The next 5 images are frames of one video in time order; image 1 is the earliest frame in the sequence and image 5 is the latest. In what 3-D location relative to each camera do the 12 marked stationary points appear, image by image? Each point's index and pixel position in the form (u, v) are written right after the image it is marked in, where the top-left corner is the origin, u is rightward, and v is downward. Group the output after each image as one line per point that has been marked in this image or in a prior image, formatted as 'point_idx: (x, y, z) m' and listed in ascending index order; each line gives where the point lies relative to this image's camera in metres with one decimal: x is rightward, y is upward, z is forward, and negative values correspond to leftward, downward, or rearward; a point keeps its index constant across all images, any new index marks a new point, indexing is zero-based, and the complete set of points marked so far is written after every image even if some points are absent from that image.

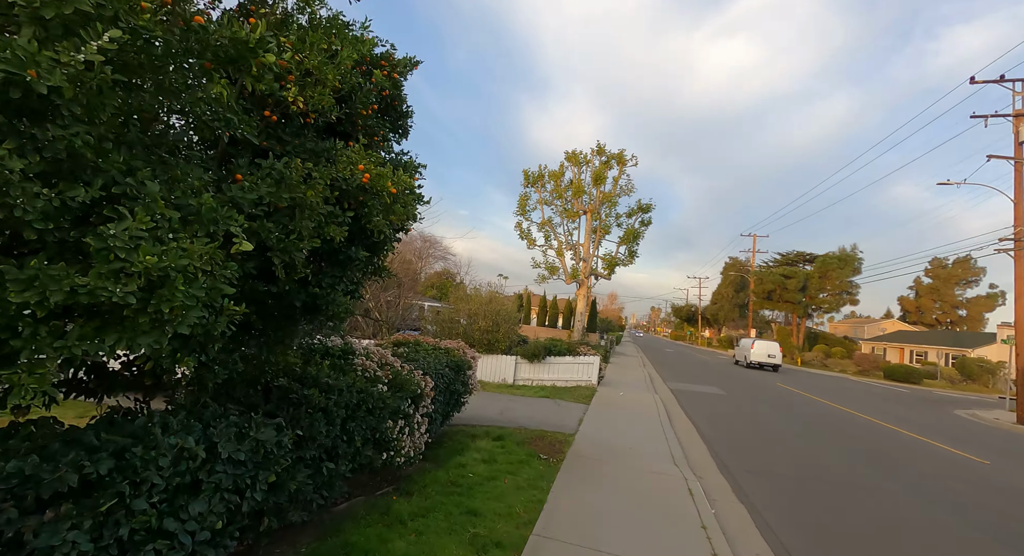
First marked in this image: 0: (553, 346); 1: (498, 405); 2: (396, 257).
0: (+1.1, -1.9, +12.5) m
1: (-0.3, -2.3, +7.9) m
2: (-3.5, +0.6, +13.4) m
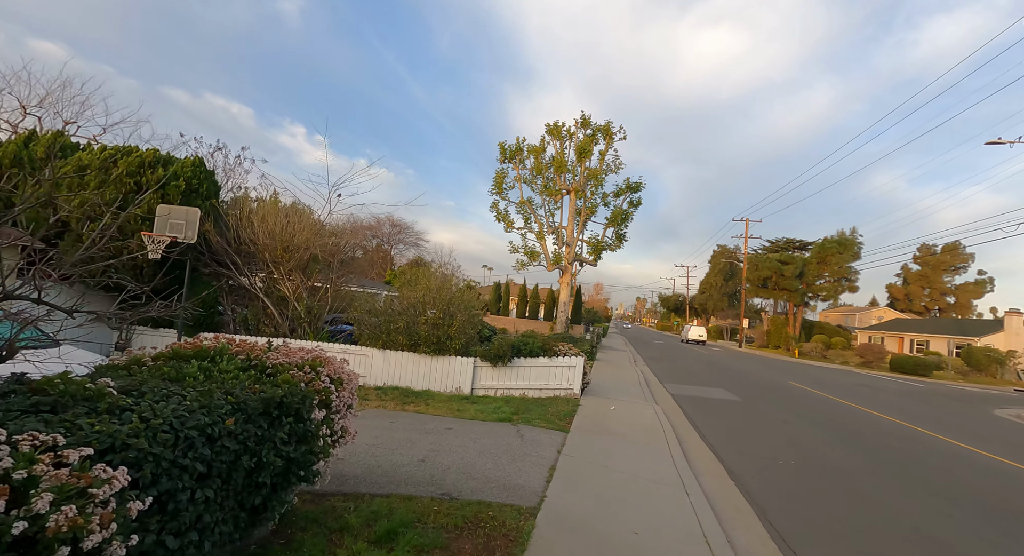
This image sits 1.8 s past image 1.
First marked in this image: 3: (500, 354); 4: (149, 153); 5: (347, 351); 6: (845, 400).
0: (+0.2, -1.4, +9.7) m
1: (-1.0, -1.9, +5.1) m
2: (-4.4, +1.1, +10.4) m
3: (-0.3, -1.6, +9.2) m
4: (-7.7, +2.7, +9.4) m
5: (-3.6, -1.6, +9.6) m
6: (+13.2, -4.8, +17.6) m
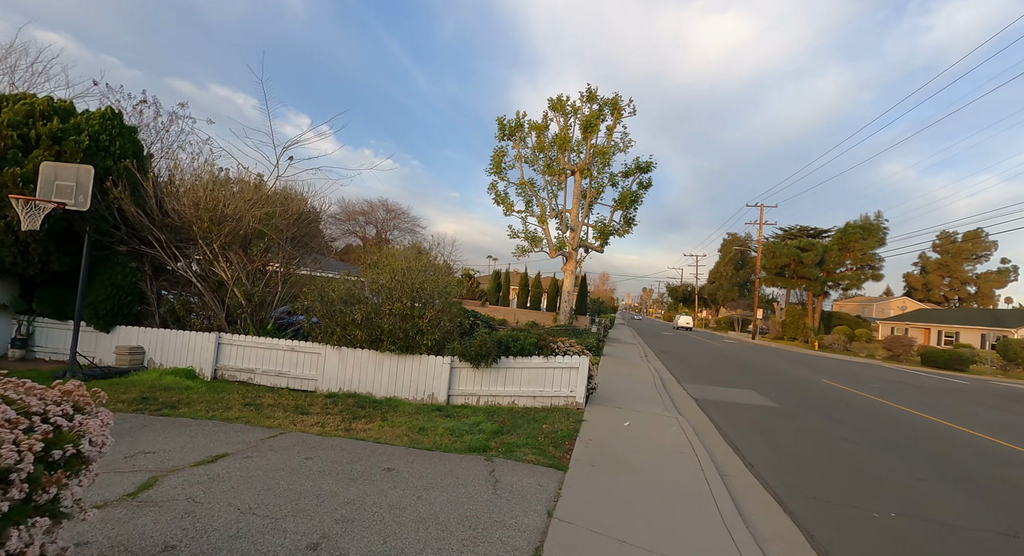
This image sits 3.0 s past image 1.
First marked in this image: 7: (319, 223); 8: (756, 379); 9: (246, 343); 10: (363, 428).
0: (0.0, -1.1, +7.8) m
1: (-1.3, -1.7, +3.2) m
2: (-4.6, +1.5, +8.5) m
3: (-0.5, -1.2, +7.3) m
4: (-8.0, +3.0, +7.5) m
5: (-3.8, -1.2, +7.8) m
6: (+13.1, -4.3, +15.6) m
7: (-4.2, +1.2, +9.5) m
8: (+9.4, -3.9, +17.0) m
9: (-4.7, -1.2, +7.9) m
10: (-1.9, -2.0, +5.8) m
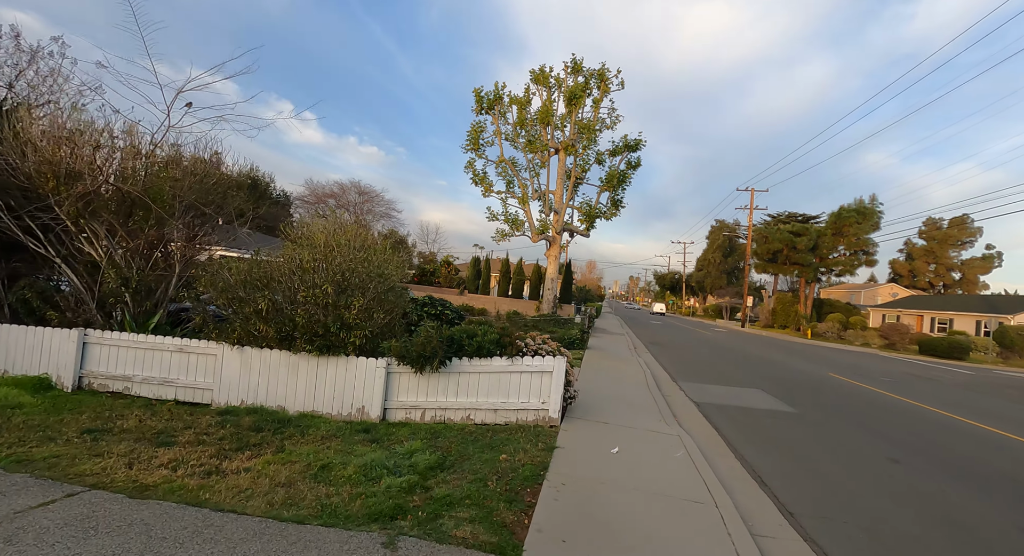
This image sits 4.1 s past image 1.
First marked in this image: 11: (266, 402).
0: (-0.6, -0.8, +6.0) m
1: (-1.8, -1.5, +1.5) m
2: (-5.3, +1.8, +6.6) m
3: (-1.1, -0.9, +5.6) m
4: (-8.6, +3.3, +5.5) m
5: (-4.4, -1.0, +5.9) m
6: (+12.3, -3.8, +14.3) m
7: (-4.8, +1.5, +7.6) m
8: (+8.5, -3.3, +15.6) m
9: (-5.3, -0.9, +6.0) m
10: (-2.5, -1.7, +4.0) m
11: (-3.2, -1.6, +5.8) m
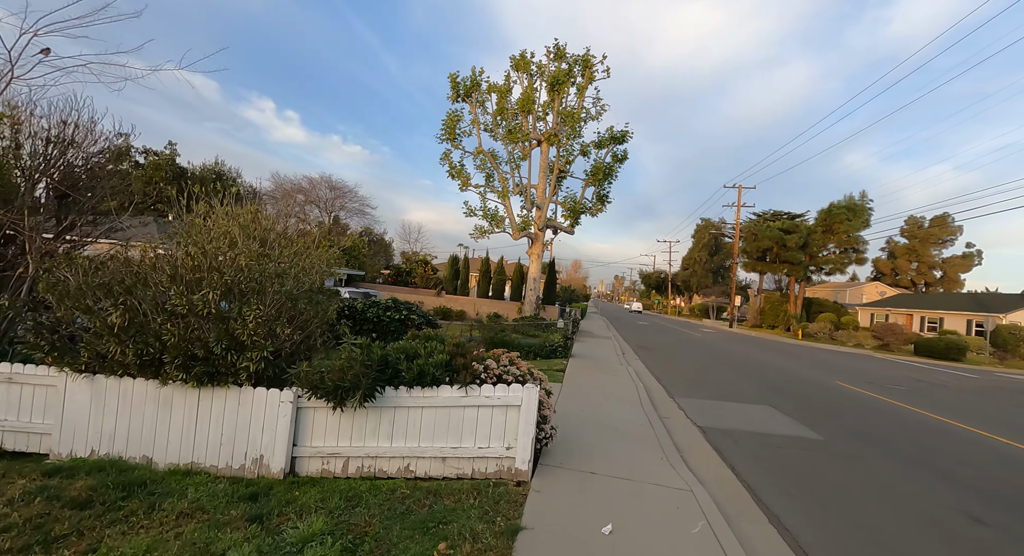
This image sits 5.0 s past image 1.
0: (-1.0, -0.8, +4.5) m
1: (-2.1, -1.5, -0.1) m
2: (-5.7, +1.7, +4.9) m
3: (-1.5, -0.9, +4.0) m
4: (-9.0, +3.2, +3.7) m
5: (-4.8, -1.0, +4.3) m
6: (+11.6, -3.7, +13.2) m
7: (-5.3, +1.5, +6.0) m
8: (+7.8, -3.3, +14.4) m
9: (-5.8, -0.9, +4.3) m
10: (-2.9, -1.7, +2.4) m
11: (-3.6, -1.6, +4.2) m
